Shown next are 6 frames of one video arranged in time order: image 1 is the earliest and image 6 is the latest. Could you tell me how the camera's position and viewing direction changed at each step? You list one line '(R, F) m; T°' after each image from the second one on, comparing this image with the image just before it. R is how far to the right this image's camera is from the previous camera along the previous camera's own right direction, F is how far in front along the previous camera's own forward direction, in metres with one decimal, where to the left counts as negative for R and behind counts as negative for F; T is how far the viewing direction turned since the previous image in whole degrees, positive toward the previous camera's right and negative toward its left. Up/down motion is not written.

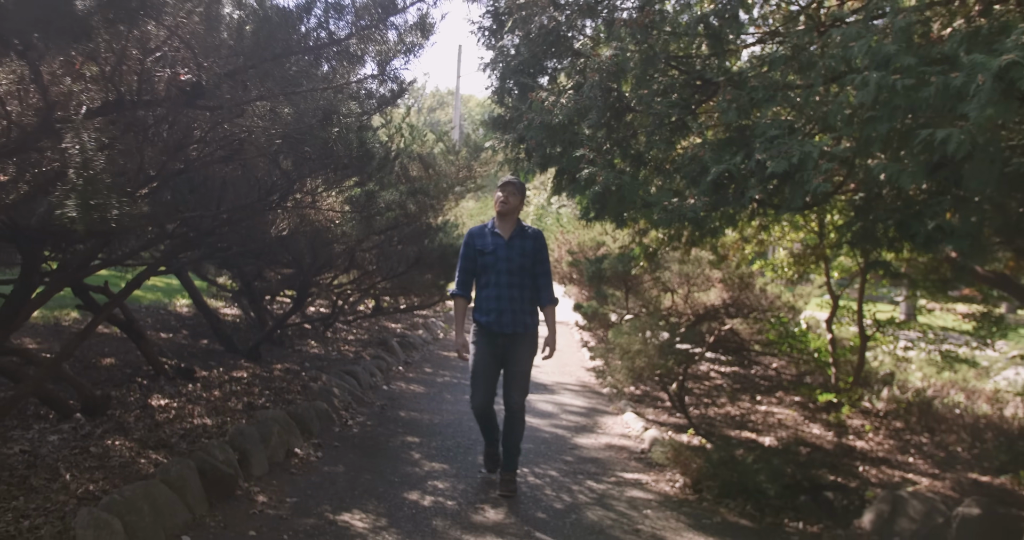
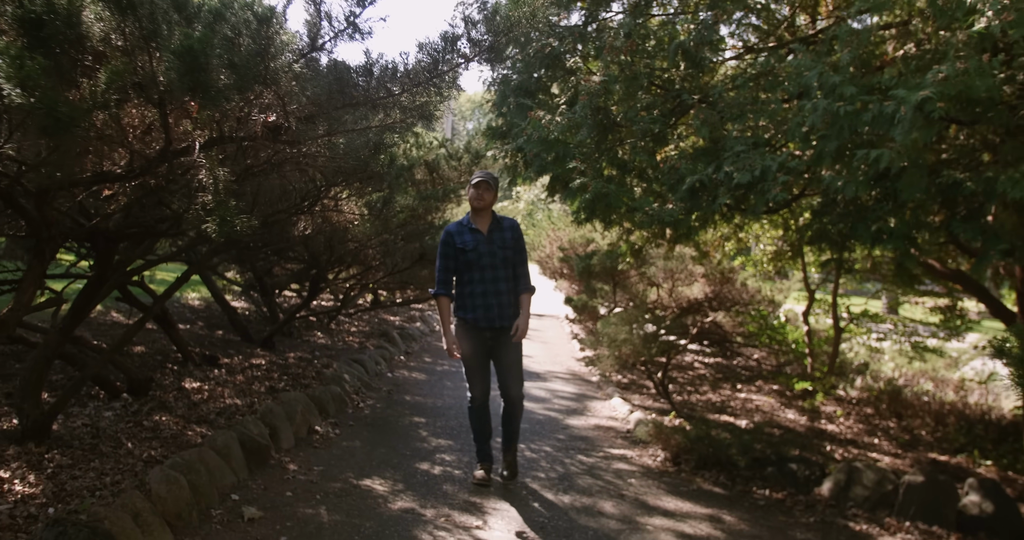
(-0.1, -0.7) m; +1°
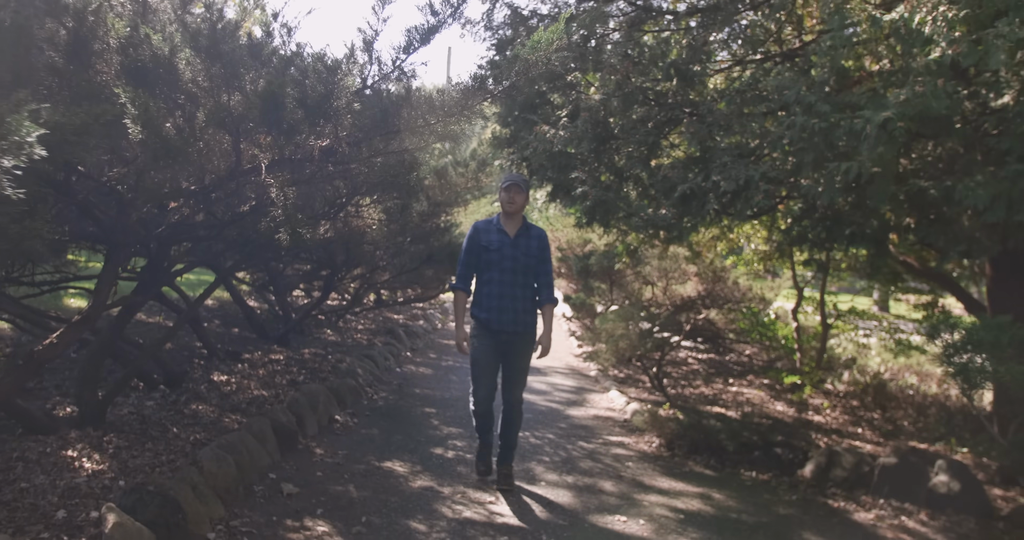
(-0.1, -0.5) m; 0°
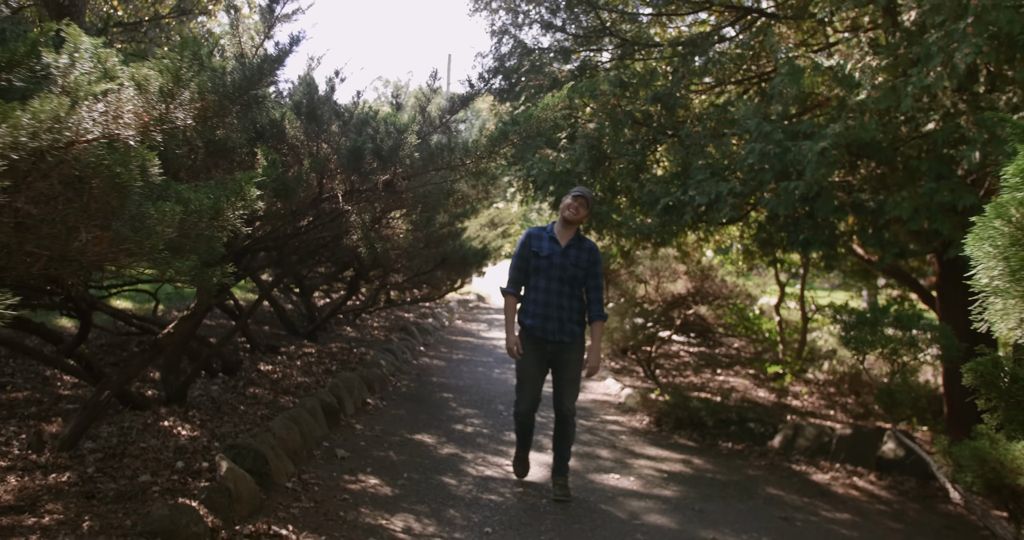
(-0.1, -1.1) m; 0°
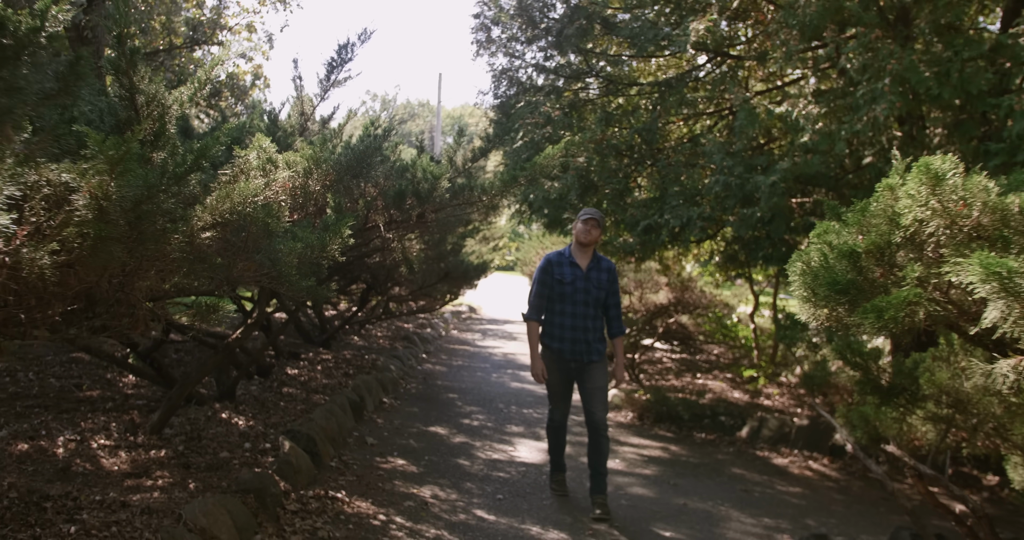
(-0.1, -1.1) m; +1°
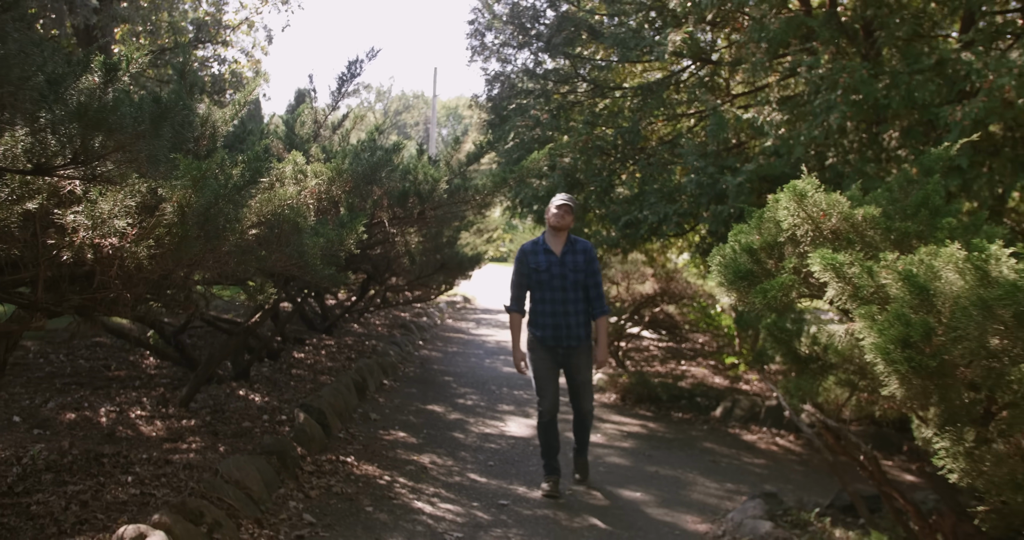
(0.0, -0.7) m; 0°
